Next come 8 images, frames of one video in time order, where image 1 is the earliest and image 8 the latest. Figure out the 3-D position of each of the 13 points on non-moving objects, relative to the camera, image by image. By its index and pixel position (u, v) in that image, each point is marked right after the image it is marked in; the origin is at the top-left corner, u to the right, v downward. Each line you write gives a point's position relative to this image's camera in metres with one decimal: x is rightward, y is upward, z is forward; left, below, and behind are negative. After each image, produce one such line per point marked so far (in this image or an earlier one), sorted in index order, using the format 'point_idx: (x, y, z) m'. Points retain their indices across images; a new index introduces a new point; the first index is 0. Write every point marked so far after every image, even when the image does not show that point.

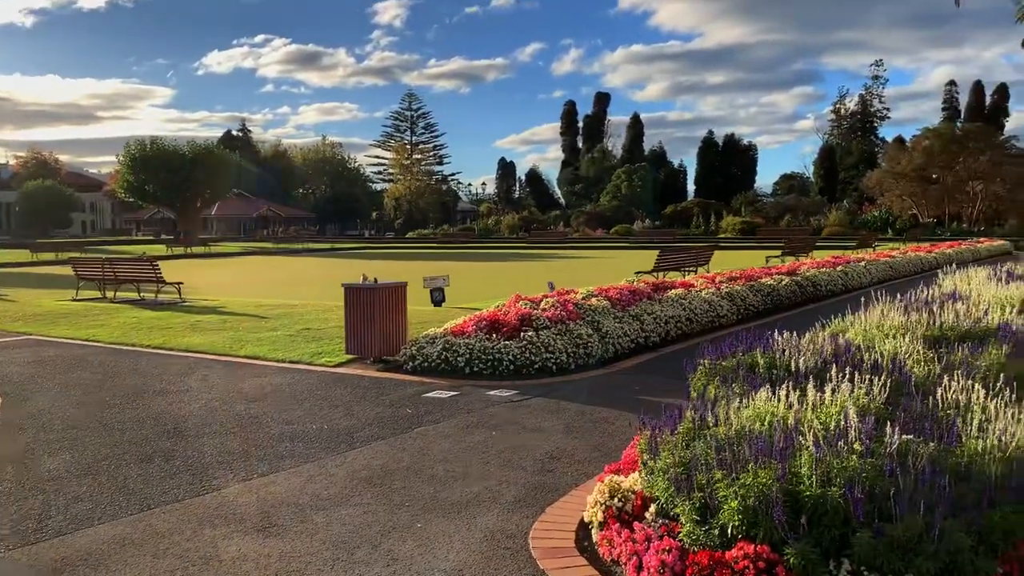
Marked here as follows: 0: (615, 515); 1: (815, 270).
0: (+0.5, -1.0, +3.8) m
1: (+4.9, +0.3, +14.0) m
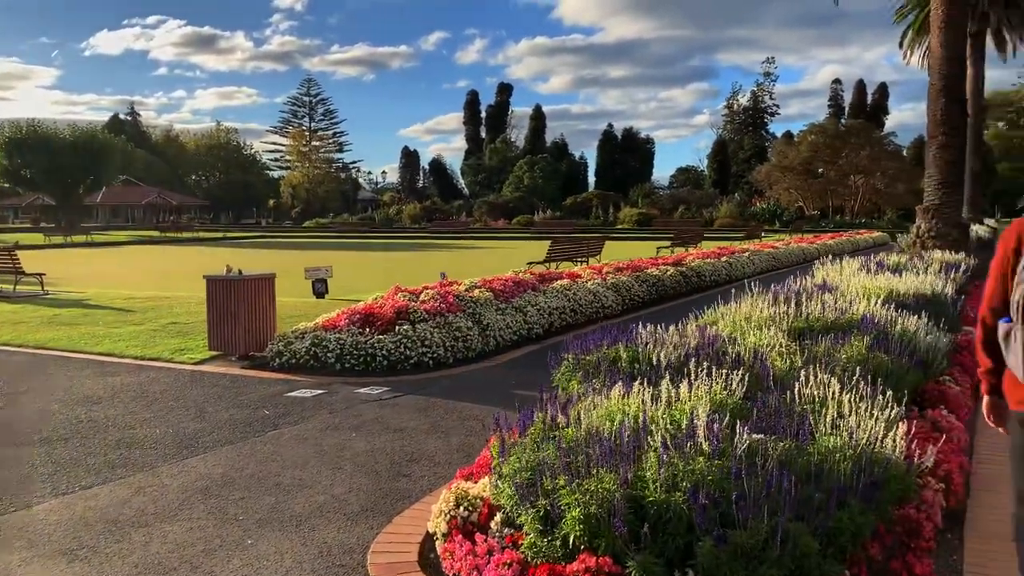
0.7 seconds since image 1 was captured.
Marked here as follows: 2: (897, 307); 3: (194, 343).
0: (-0.2, -1.0, +3.5) m
1: (+3.1, +0.4, +14.2) m
2: (+2.9, -0.1, +6.4) m
3: (-3.4, -0.6, +9.2) m
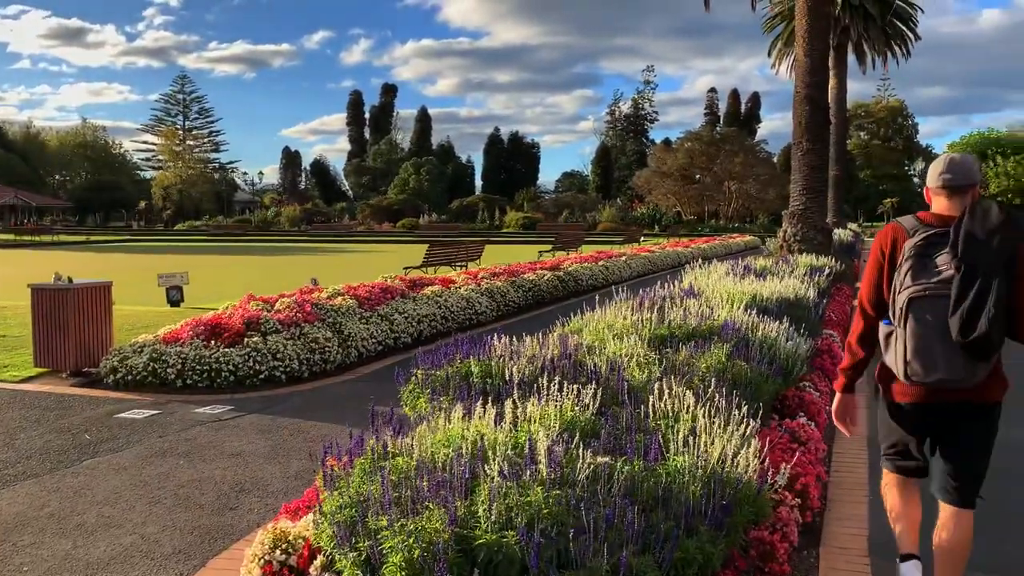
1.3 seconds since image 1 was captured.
0: (-0.9, -1.0, +3.1) m
1: (+1.1, +0.4, +14.1) m
2: (+1.8, -0.2, +6.4) m
3: (-4.7, -0.7, +8.3) m
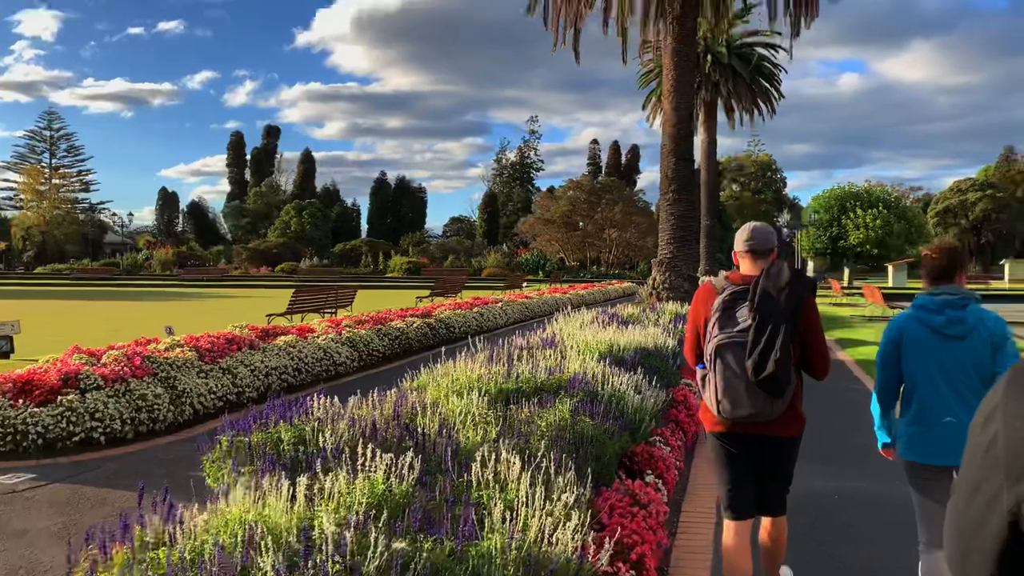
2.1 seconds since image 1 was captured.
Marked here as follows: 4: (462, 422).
0: (-1.5, -1.2, +2.5) m
1: (-1.0, -0.4, +13.8) m
2: (+0.7, -0.5, +6.2) m
3: (-6.0, -1.1, +7.2) m
4: (-0.2, -0.7, +4.2) m
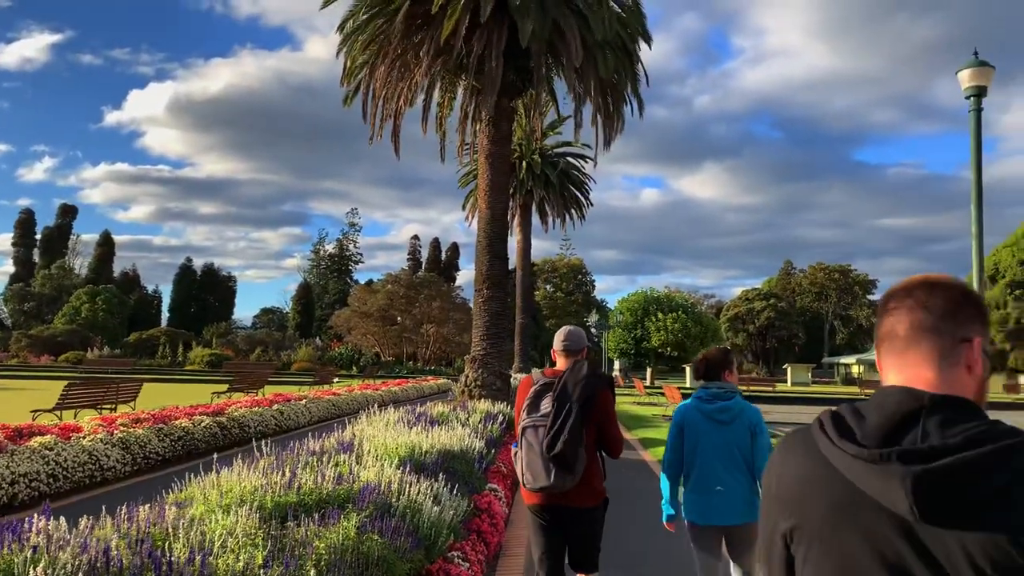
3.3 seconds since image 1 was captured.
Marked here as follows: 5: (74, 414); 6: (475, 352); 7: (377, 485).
0: (-2.1, -1.4, +1.7) m
1: (-4.0, -1.8, +12.7) m
2: (-0.7, -1.2, +5.7) m
3: (-7.5, -1.6, +5.3) m
4: (-1.2, -1.1, +3.6) m
5: (-7.1, -2.0, +13.9) m
6: (-0.6, -1.1, +14.5) m
7: (-0.8, -1.1, +4.9) m
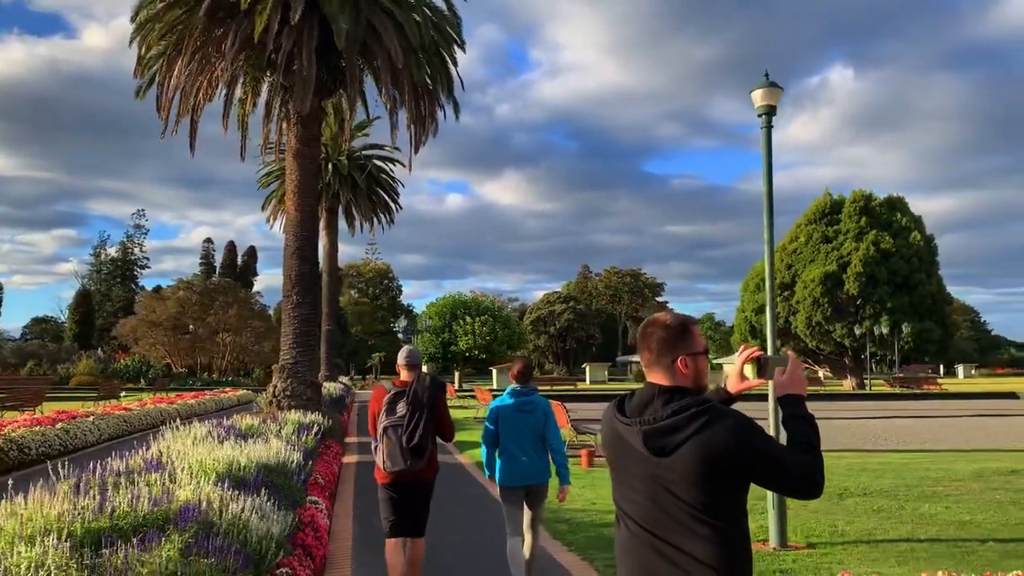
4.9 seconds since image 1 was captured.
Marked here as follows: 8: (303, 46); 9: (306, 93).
0: (-2.2, -1.4, +1.1) m
1: (-6.6, -1.9, +11.5) m
2: (-1.8, -1.2, +5.4) m
3: (-8.3, -1.7, +3.4) m
4: (-1.8, -1.1, +3.3) m
5: (-9.9, -2.2, +11.9) m
6: (-3.7, -1.2, +13.9) m
7: (-1.7, -1.2, +4.6) m
8: (-3.0, +3.5, +12.2) m
9: (-2.9, +2.8, +12.2) m
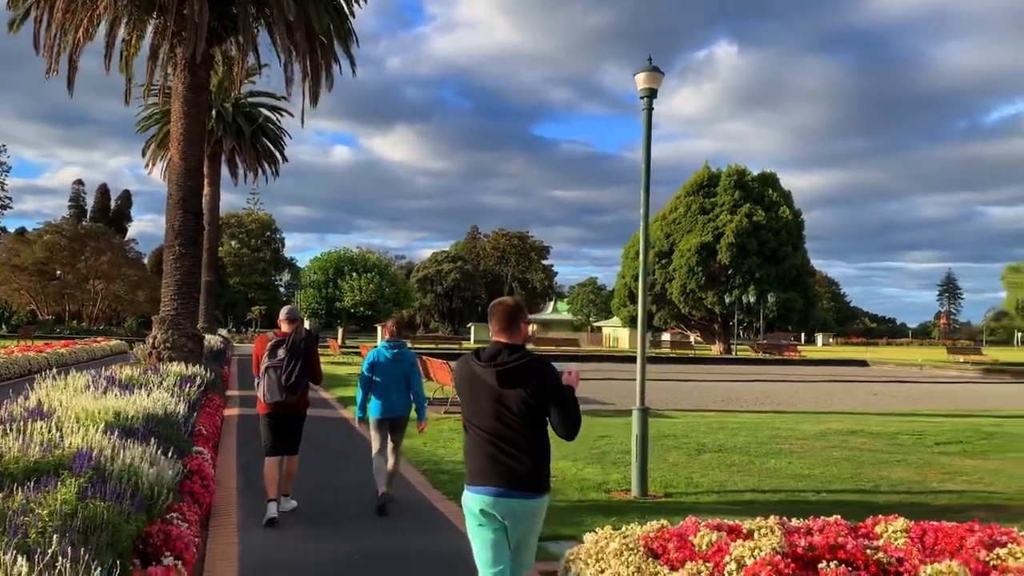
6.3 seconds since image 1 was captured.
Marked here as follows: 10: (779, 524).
0: (-2.4, -1.3, +1.2) m
1: (-8.1, -1.1, +10.9) m
2: (-2.5, -0.9, +5.5) m
3: (-8.7, -1.3, +2.7) m
4: (-2.3, -0.9, +3.4) m
5: (-11.4, -1.2, +11.0) m
6: (-5.6, -0.4, +13.7) m
7: (-2.3, -0.9, +4.7) m
8: (-4.4, +4.1, +11.9) m
9: (-4.4, +3.5, +11.9) m
10: (+1.6, -1.4, +5.3) m
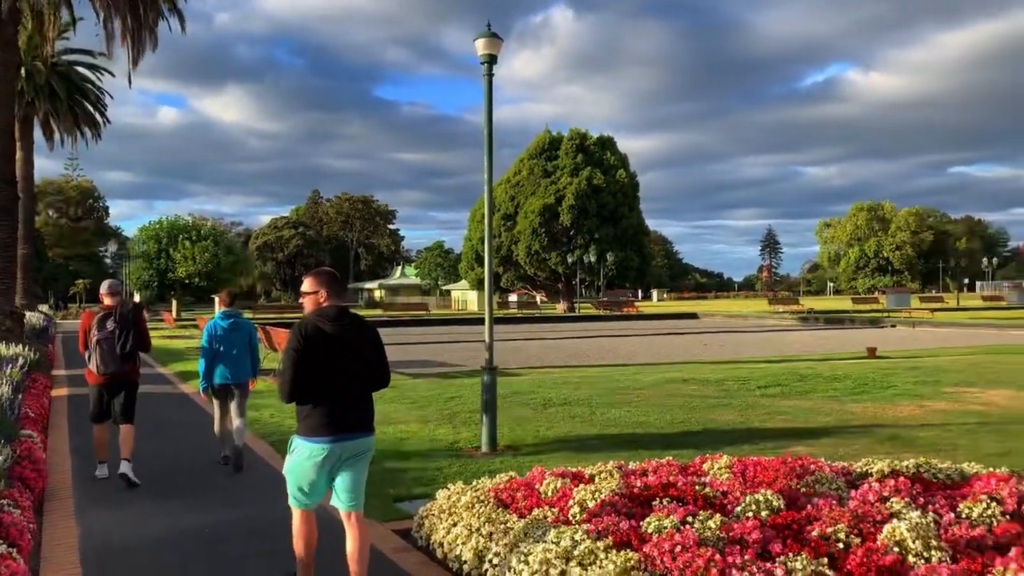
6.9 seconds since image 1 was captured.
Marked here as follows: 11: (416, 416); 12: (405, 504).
0: (-2.6, -1.3, +1.0) m
1: (-9.9, -1.0, +9.5) m
2: (-3.4, -0.8, +5.1) m
3: (-9.1, -1.5, +1.3) m
4: (-2.8, -0.8, +3.1) m
5: (-13.2, -1.2, +8.9) m
6: (-7.9, 0.0, +12.6) m
7: (-3.1, -0.8, +4.4) m
8: (-6.6, +4.5, +10.9) m
9: (-6.5, +3.8, +10.9) m
10: (+0.7, -1.2, +5.6) m
11: (-1.1, -1.5, +9.9) m
12: (-0.7, -1.5, +6.0) m
